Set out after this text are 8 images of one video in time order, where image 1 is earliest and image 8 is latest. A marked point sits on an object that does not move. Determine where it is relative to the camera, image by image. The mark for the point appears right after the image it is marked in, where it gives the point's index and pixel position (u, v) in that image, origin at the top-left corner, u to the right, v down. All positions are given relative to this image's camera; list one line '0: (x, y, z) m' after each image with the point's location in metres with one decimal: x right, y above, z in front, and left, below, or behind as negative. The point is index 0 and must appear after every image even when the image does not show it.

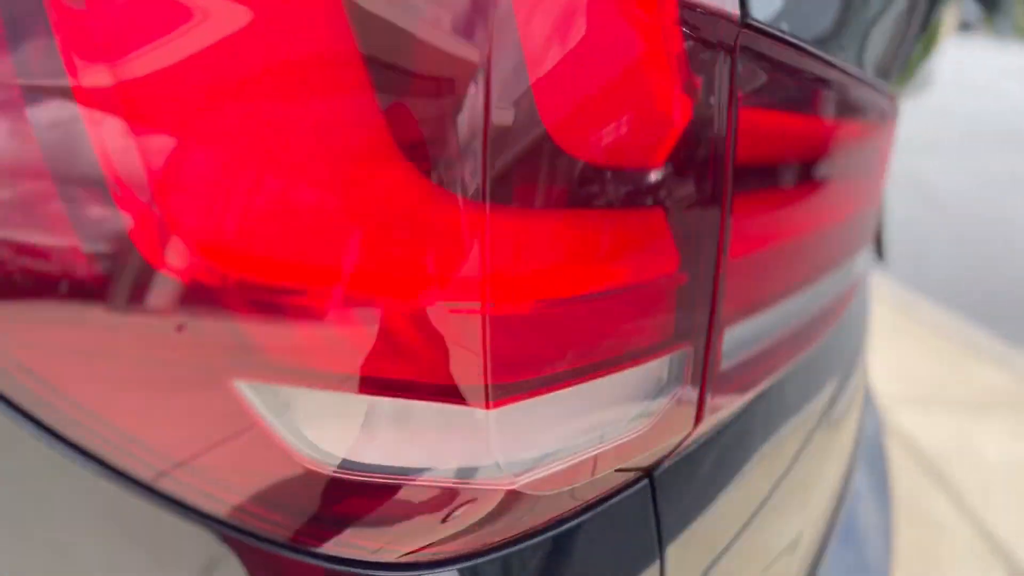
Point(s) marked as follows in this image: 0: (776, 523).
0: (+0.2, -0.1, +0.6) m
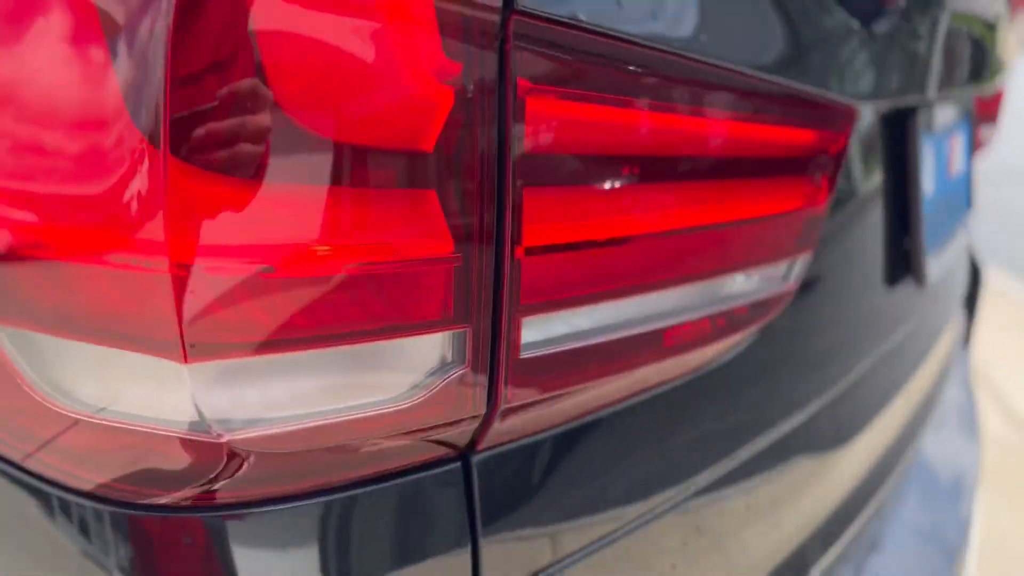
0: (+0.1, -0.1, +0.6) m
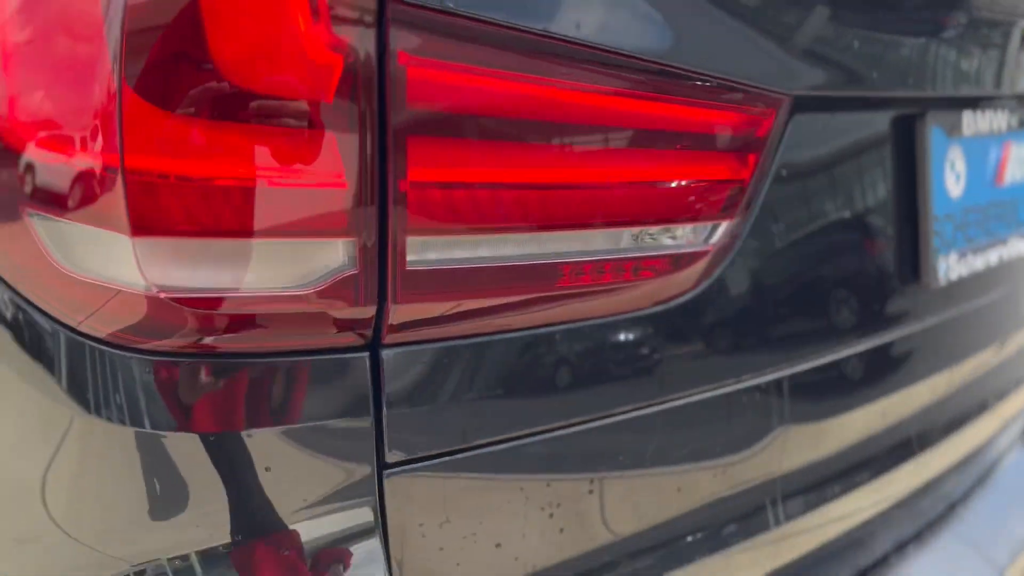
0: (+0.1, -0.1, +0.7) m
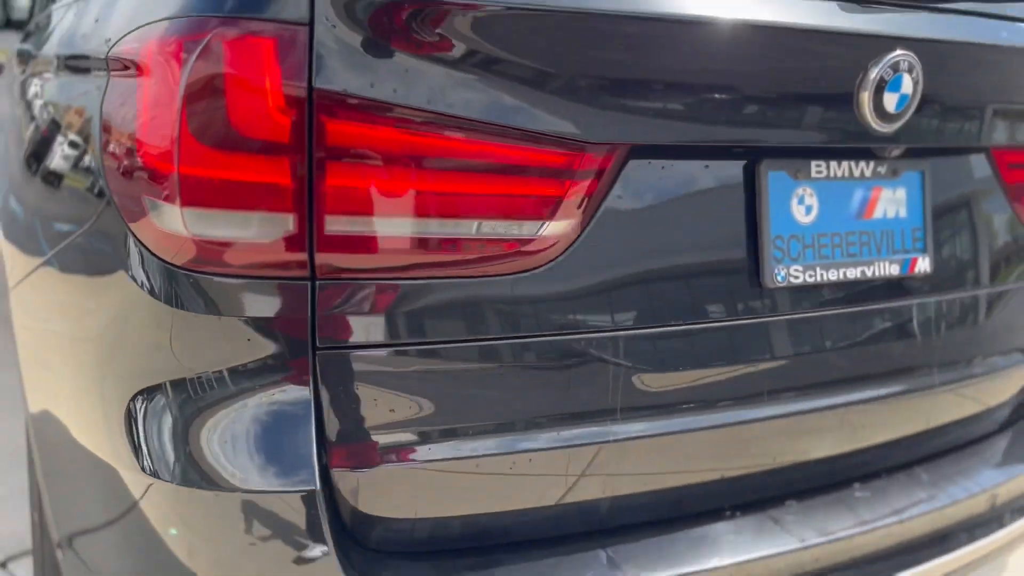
0: (-0.1, -0.1, +1.0) m
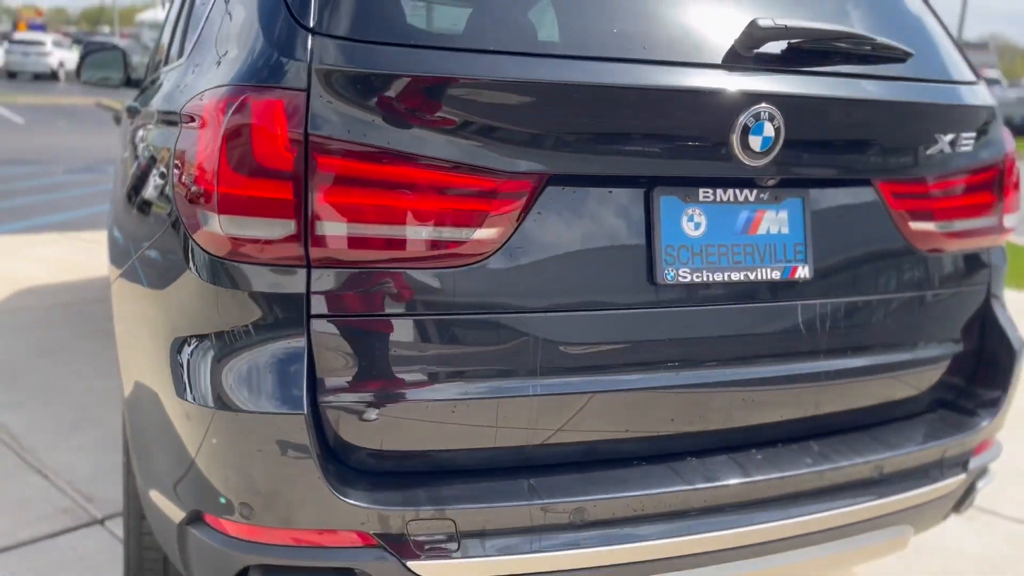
0: (-0.2, -0.1, +1.4) m
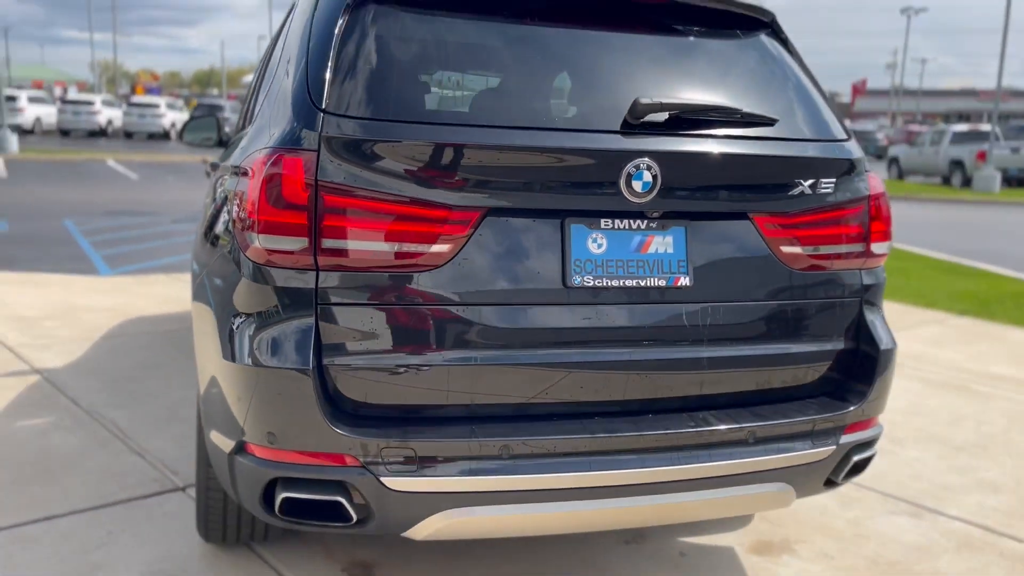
0: (-0.3, -0.1, +2.1) m
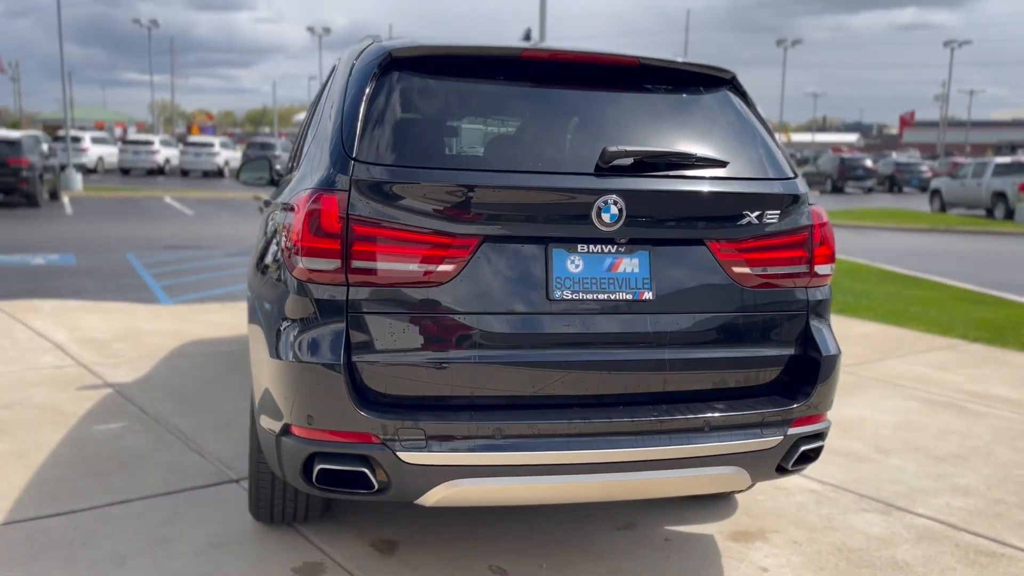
0: (-0.3, -0.1, +2.6) m
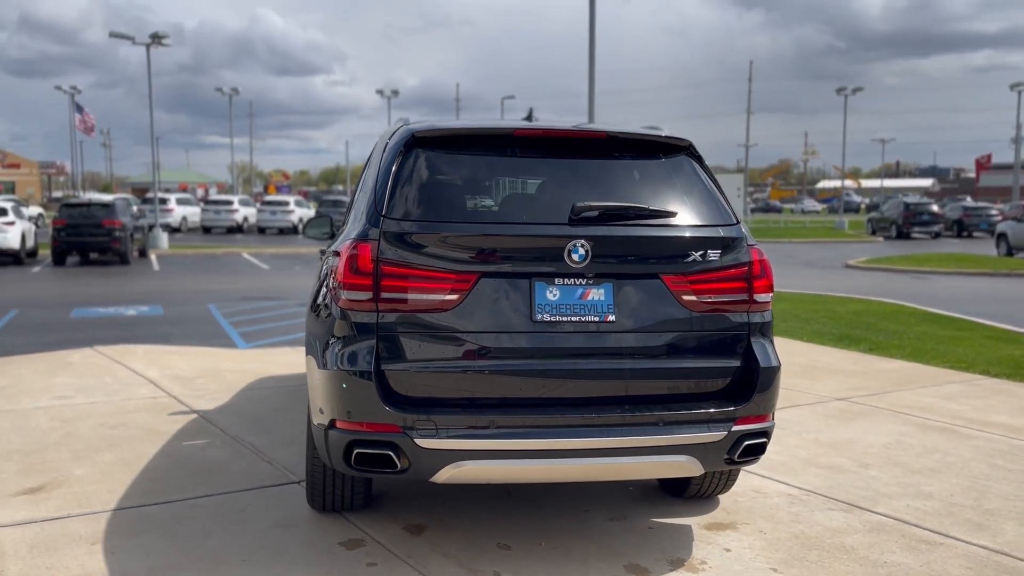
0: (-0.4, -0.2, +3.4) m
